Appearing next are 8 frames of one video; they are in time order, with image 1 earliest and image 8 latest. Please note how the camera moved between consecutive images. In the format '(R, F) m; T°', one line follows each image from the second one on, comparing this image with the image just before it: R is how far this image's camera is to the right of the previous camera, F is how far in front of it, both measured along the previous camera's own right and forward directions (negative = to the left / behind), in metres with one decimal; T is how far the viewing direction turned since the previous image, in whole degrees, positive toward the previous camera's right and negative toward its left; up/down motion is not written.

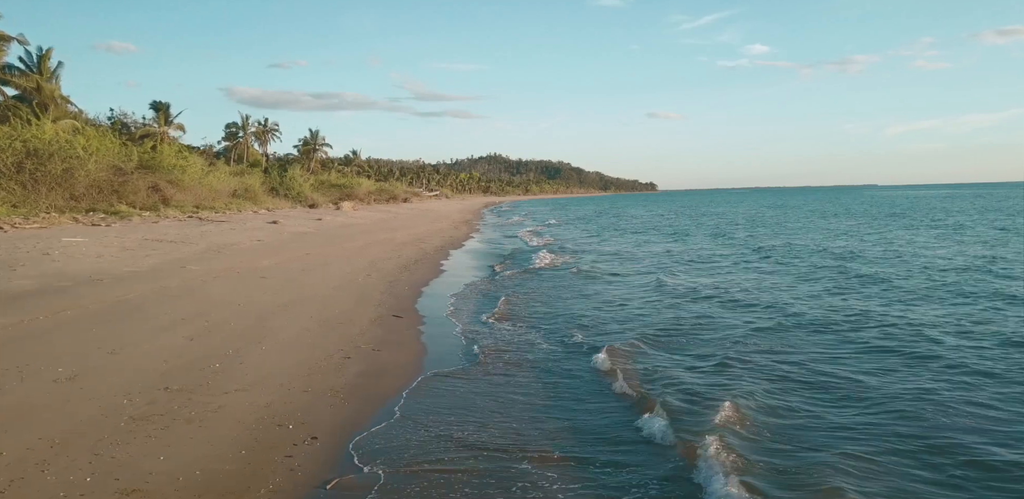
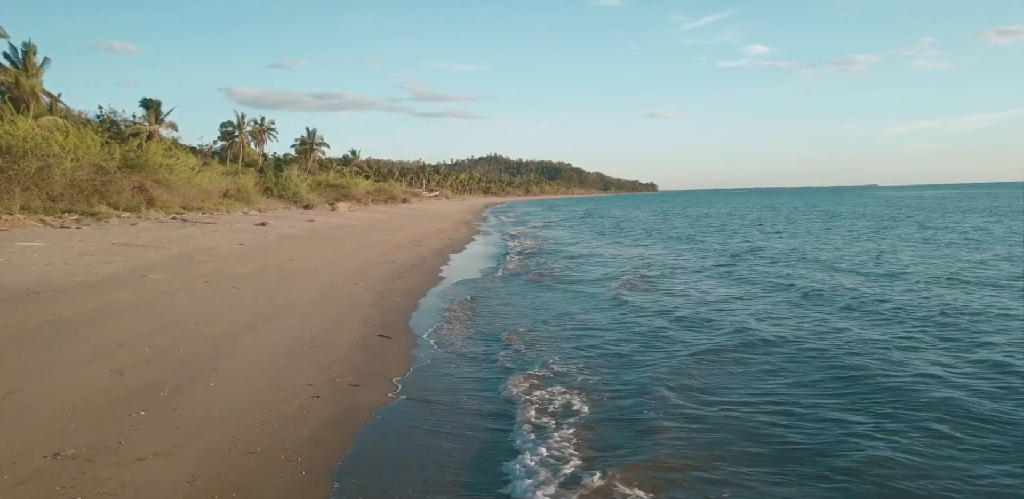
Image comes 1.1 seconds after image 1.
(-0.1, +1.6) m; 0°
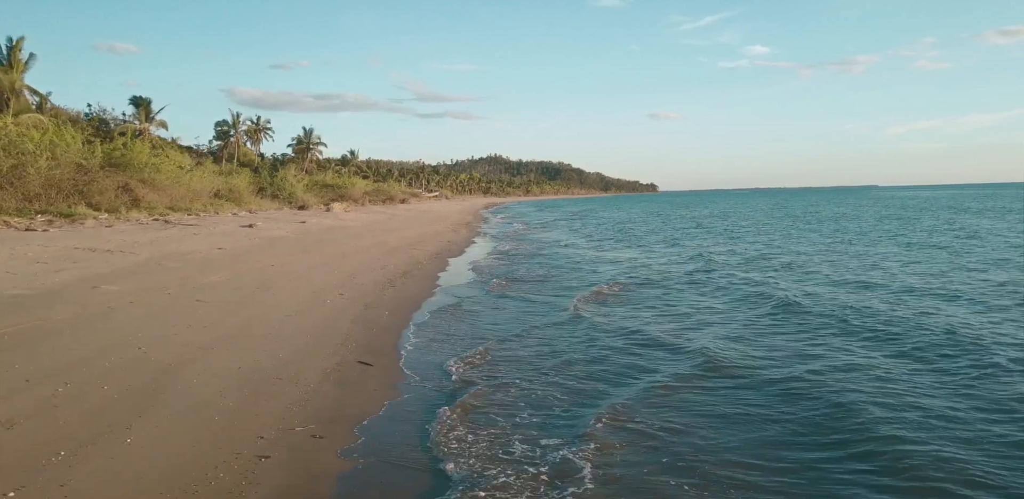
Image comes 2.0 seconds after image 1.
(-0.1, +1.5) m; 0°
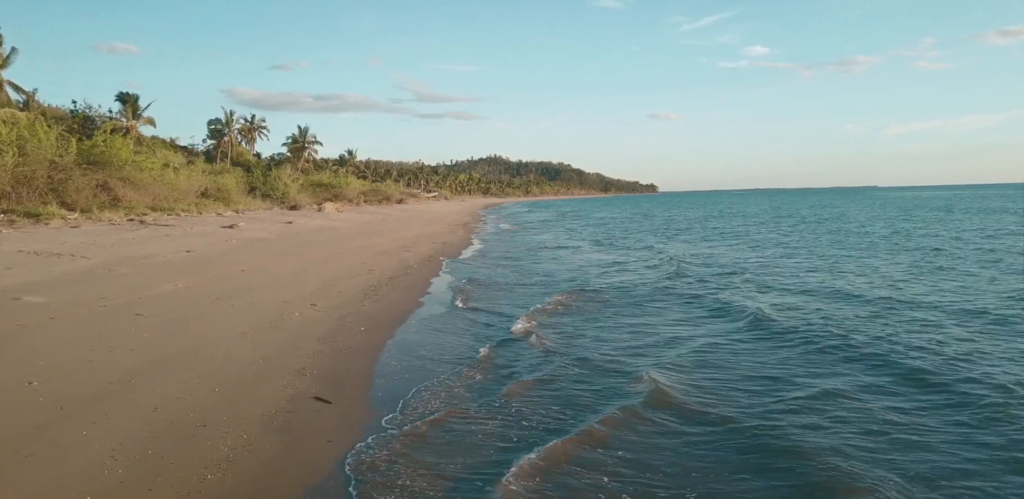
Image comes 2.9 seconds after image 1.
(0.0, +1.6) m; 0°
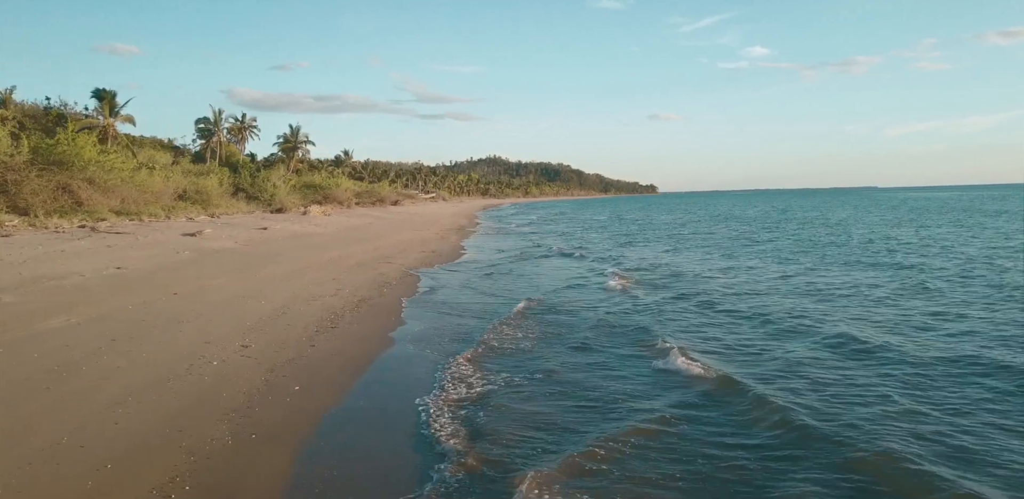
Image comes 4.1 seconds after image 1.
(+0.1, +2.6) m; 0°
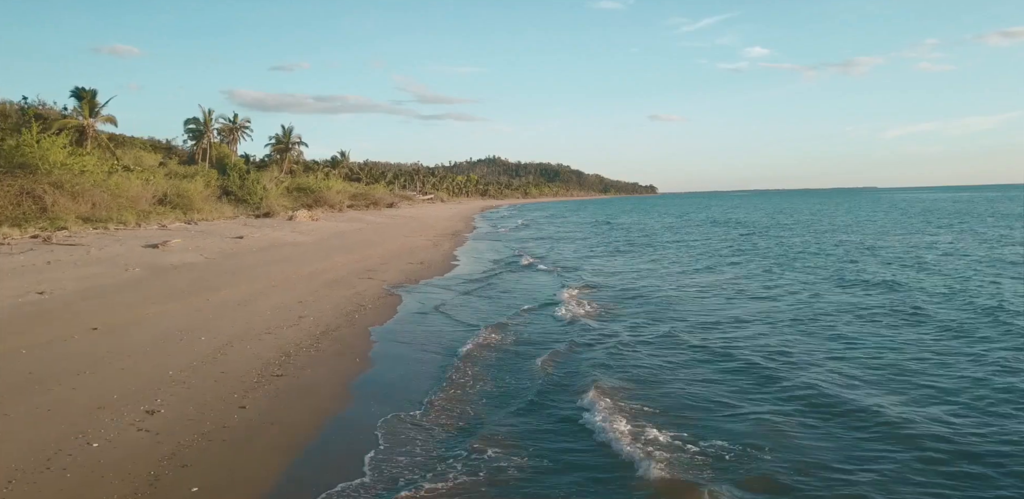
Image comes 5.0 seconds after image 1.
(+0.1, +1.9) m; 0°
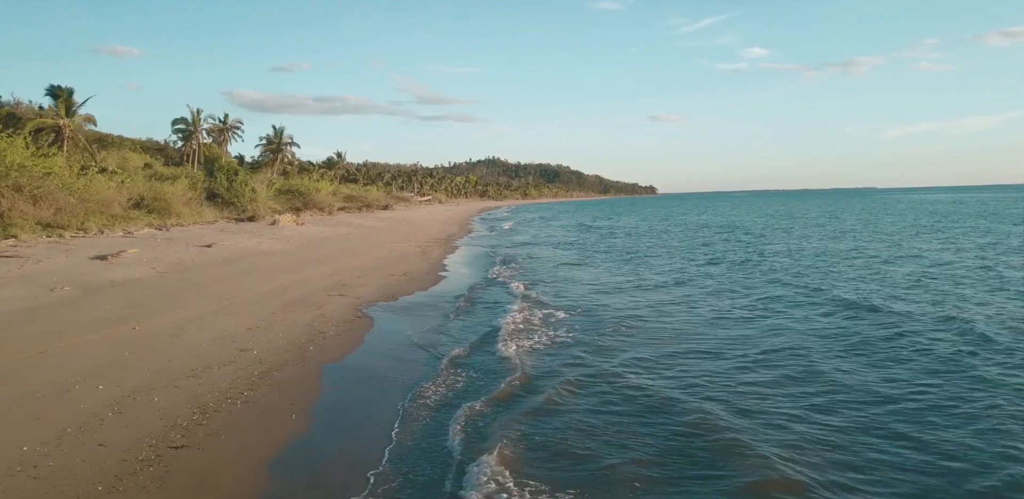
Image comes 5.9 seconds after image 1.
(+0.2, +2.0) m; 0°
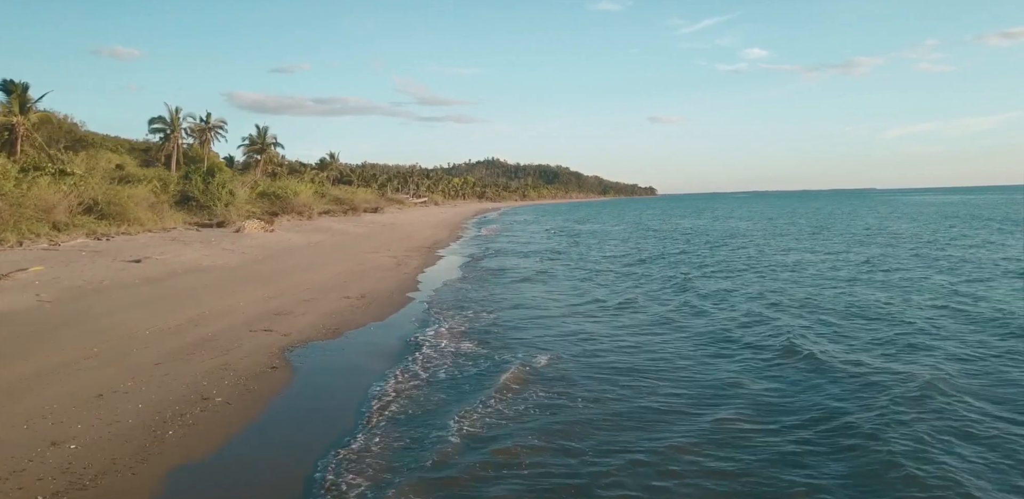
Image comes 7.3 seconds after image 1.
(+0.5, +3.2) m; 0°
